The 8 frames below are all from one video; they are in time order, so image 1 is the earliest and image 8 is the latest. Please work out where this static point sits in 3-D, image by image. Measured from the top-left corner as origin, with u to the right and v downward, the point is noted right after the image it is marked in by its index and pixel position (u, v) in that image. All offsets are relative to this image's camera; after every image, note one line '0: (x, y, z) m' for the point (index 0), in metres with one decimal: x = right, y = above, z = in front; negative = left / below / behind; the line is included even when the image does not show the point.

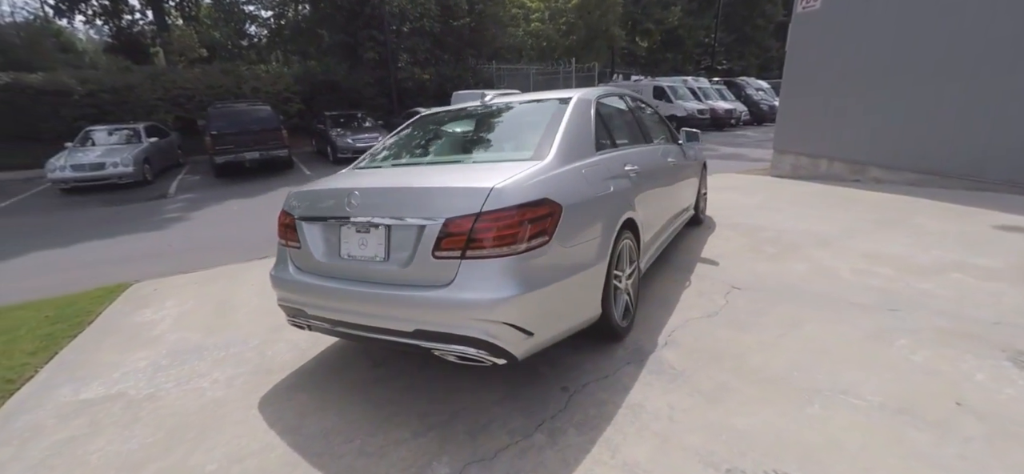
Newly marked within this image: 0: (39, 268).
0: (-6.5, -0.4, +6.6) m
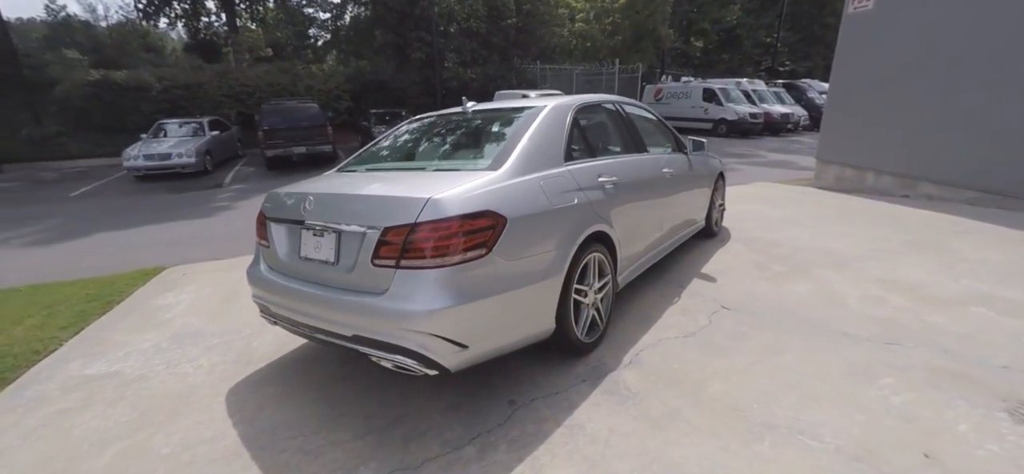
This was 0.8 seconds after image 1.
0: (-6.2, -0.1, +7.2) m
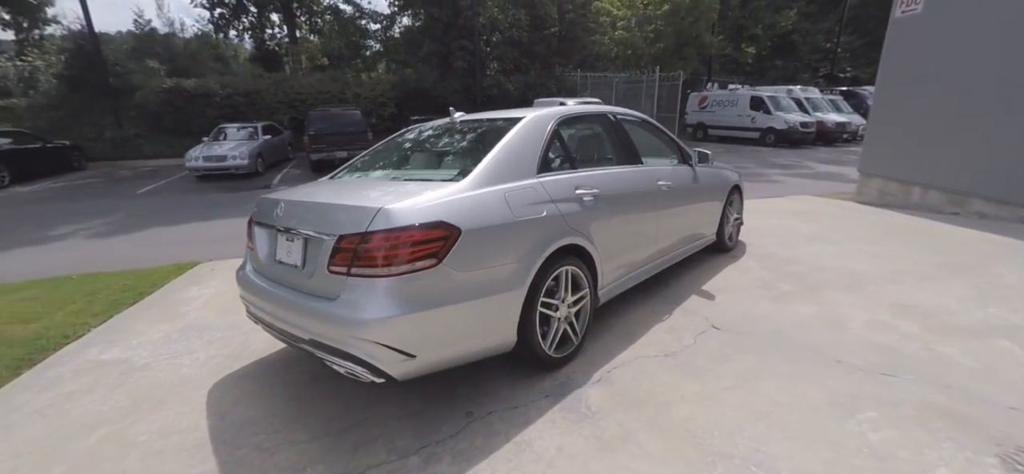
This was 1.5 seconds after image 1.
0: (-5.9, -0.1, +7.8) m
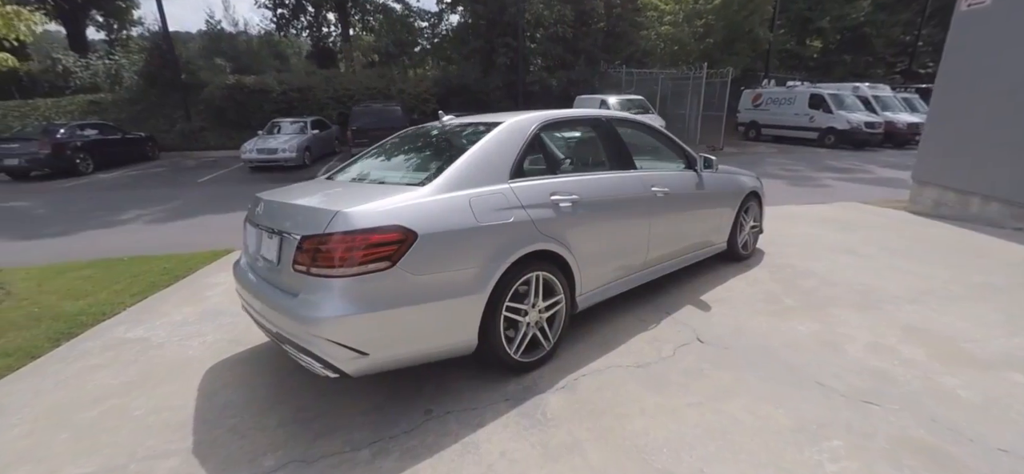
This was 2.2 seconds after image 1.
0: (-5.5, +0.1, +8.4) m
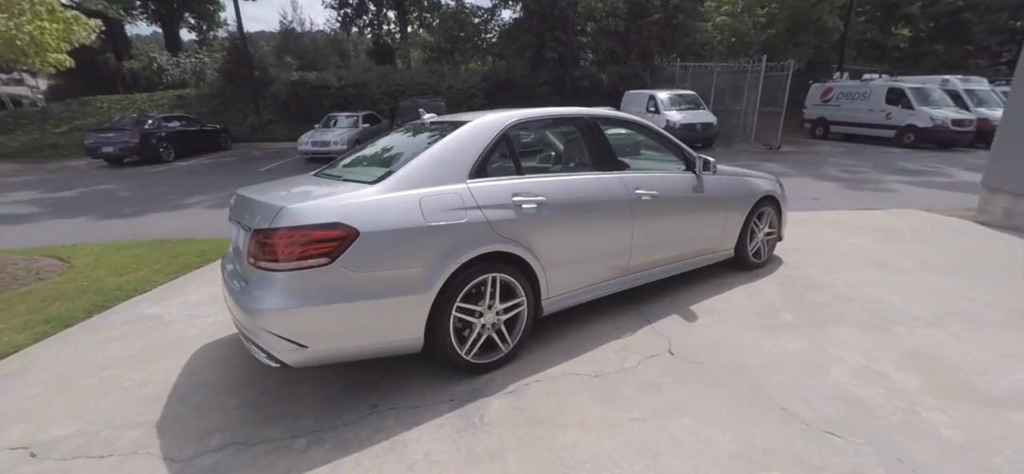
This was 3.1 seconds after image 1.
0: (-5.0, +0.4, +9.1) m
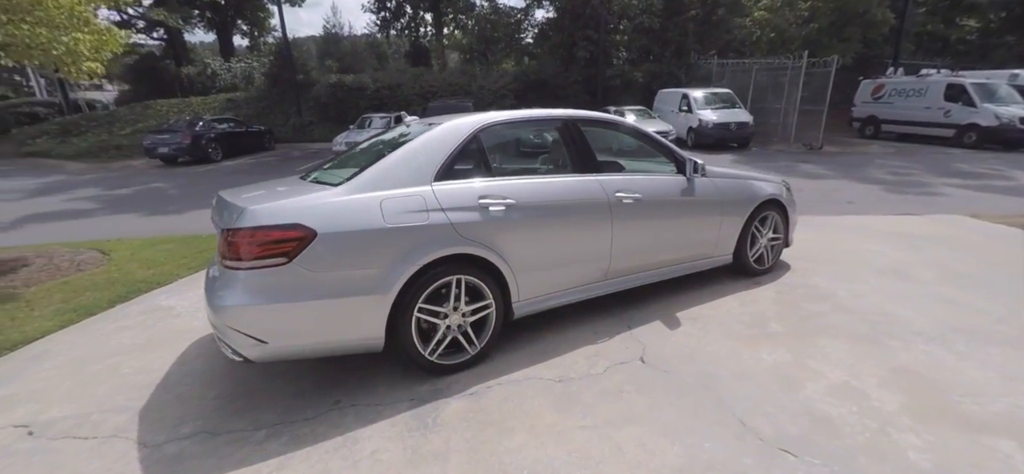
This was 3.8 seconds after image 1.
0: (-4.7, +0.4, +9.5) m
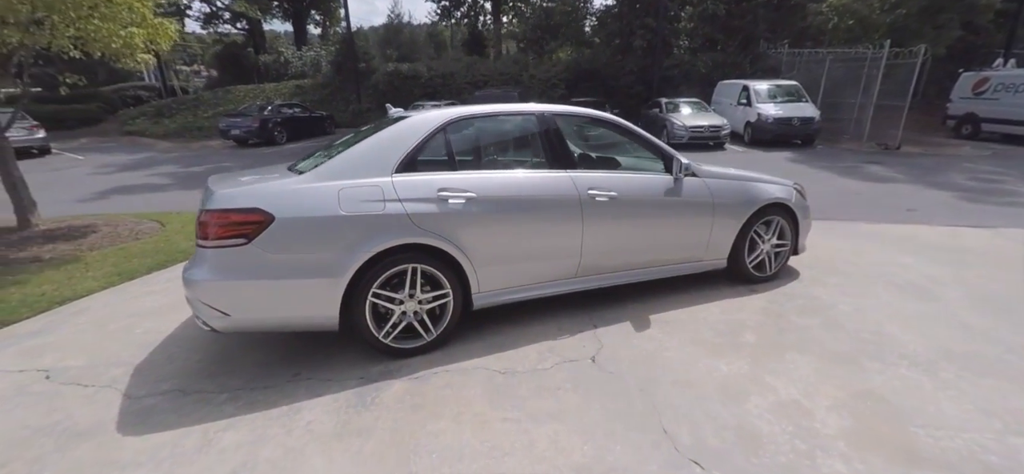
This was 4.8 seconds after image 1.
0: (-4.0, +0.9, +10.1) m
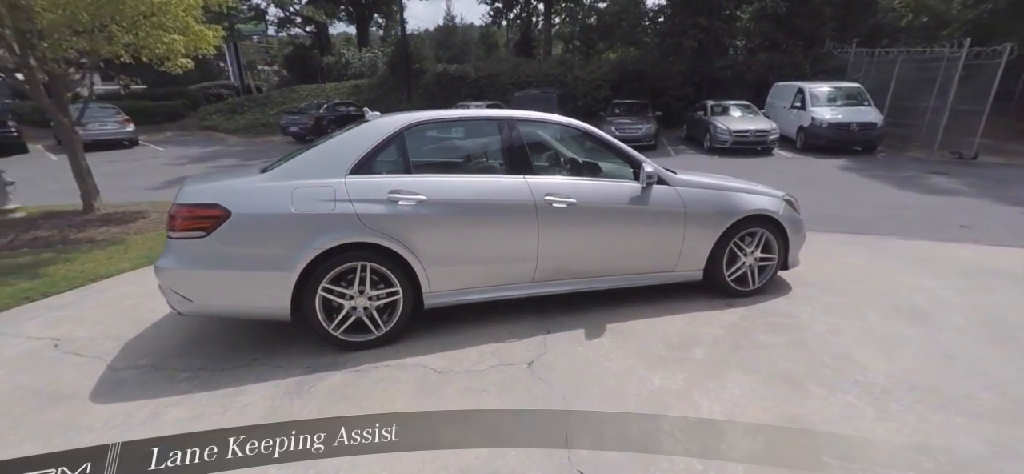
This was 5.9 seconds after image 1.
0: (-3.4, +1.0, +10.5) m
